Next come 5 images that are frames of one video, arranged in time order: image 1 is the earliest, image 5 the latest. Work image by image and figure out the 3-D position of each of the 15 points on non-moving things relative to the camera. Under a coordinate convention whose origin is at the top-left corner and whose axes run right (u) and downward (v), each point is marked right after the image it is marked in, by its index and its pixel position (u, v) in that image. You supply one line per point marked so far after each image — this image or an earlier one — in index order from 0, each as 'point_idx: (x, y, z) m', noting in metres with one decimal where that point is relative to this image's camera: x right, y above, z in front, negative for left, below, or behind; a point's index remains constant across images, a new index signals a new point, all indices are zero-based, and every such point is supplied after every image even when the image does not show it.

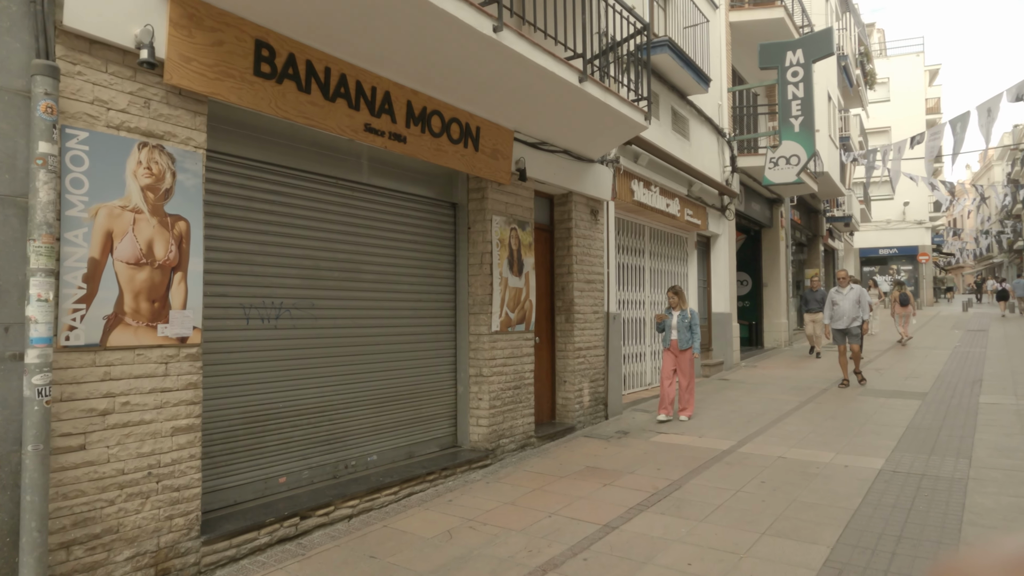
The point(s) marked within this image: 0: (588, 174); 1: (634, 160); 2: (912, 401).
0: (+0.8, +1.3, +7.6) m
1: (+1.6, +1.7, +8.9) m
2: (+5.4, -1.5, +9.0) m
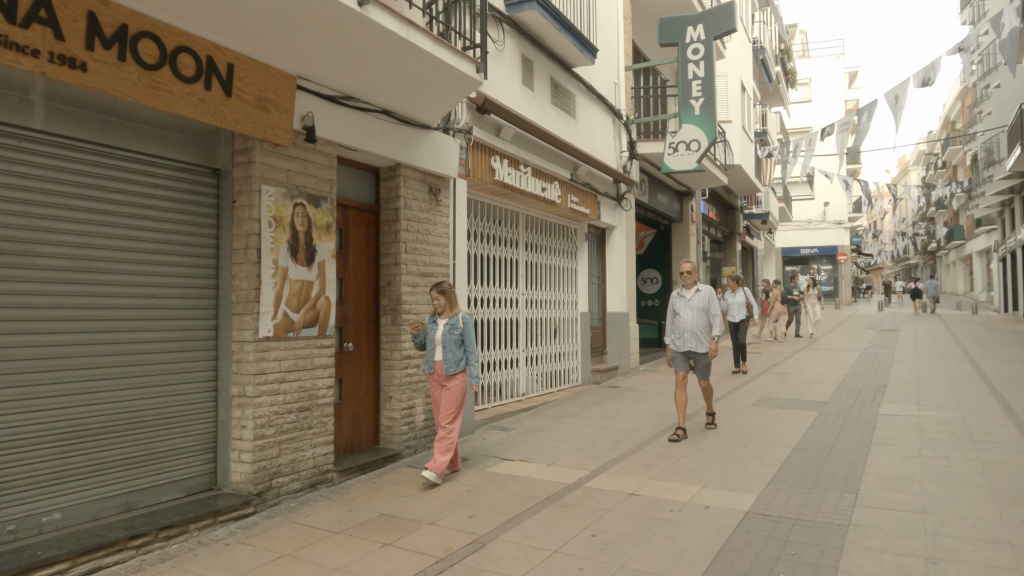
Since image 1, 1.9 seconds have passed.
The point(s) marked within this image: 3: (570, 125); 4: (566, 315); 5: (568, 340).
0: (-0.9, +1.3, +6.2) m
1: (-0.2, +1.8, +7.6) m
2: (+3.6, -1.5, +8.0) m
3: (+0.8, +2.3, +9.5) m
4: (+0.8, -0.4, +10.1) m
5: (+0.9, -0.8, +10.2) m
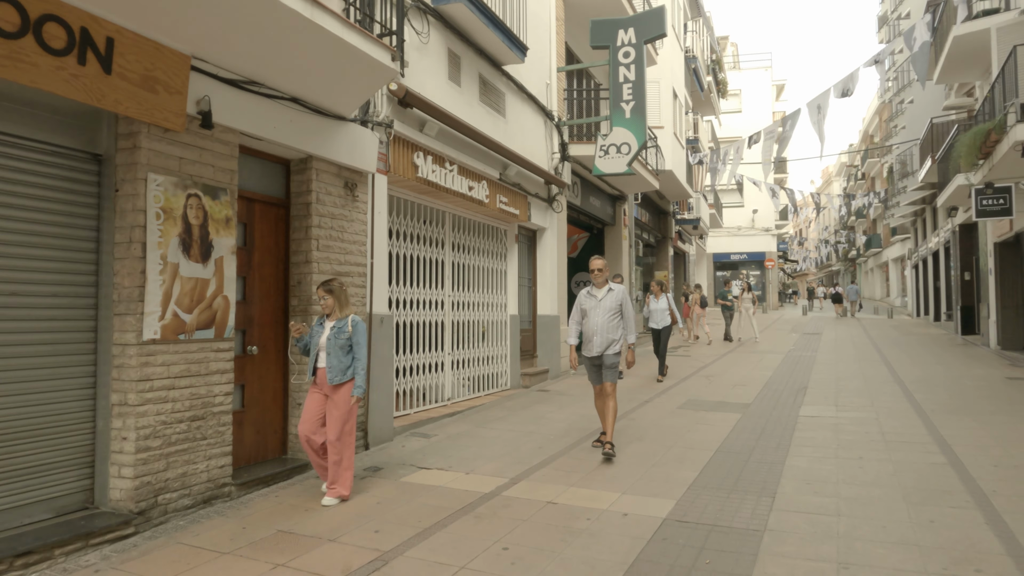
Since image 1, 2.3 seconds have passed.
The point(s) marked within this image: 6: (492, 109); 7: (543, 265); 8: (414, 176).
0: (-1.6, +1.3, +5.9) m
1: (-1.0, +1.8, +7.3) m
2: (+2.7, -1.5, +8.0) m
3: (-0.2, +2.3, +9.4) m
4: (-0.3, -0.4, +9.9) m
5: (-0.2, -0.8, +10.0) m
6: (-0.3, +2.5, +9.1) m
7: (+0.5, +0.4, +11.3) m
8: (-1.1, +1.2, +7.1) m
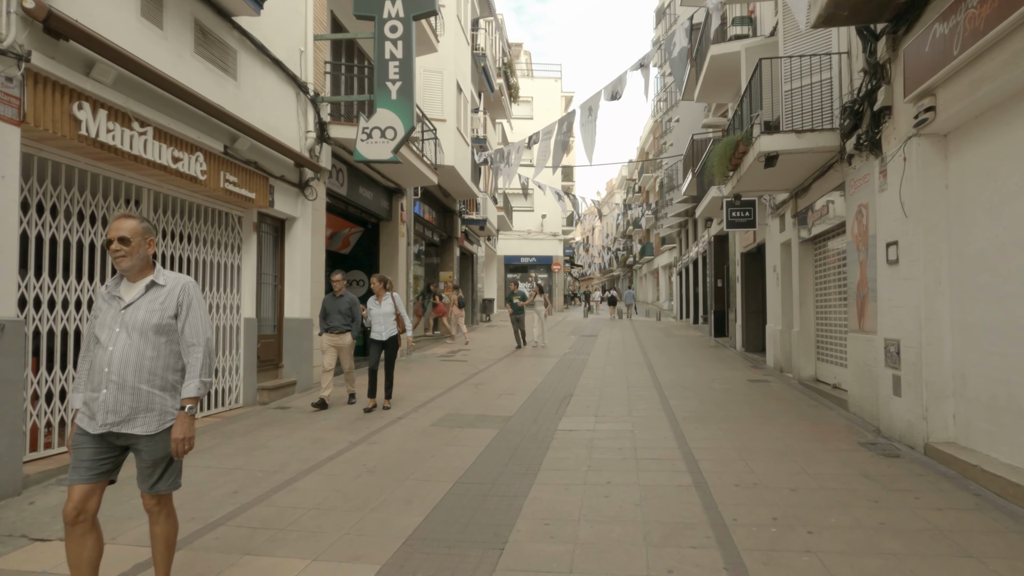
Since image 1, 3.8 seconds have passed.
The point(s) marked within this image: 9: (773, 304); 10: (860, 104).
0: (-3.6, +1.4, +3.9) m
1: (-3.5, +1.8, +5.5) m
2: (-0.3, -1.6, +7.2) m
3: (-3.3, +2.3, +7.7) m
4: (-3.6, -0.4, +8.2) m
5: (-3.6, -0.8, +8.2) m
6: (-3.3, +2.5, +7.4) m
7: (-3.2, +0.4, +9.7) m
8: (-3.5, +1.2, +5.3) m
9: (+4.8, -0.3, +12.3) m
10: (+3.7, +1.9, +7.0) m
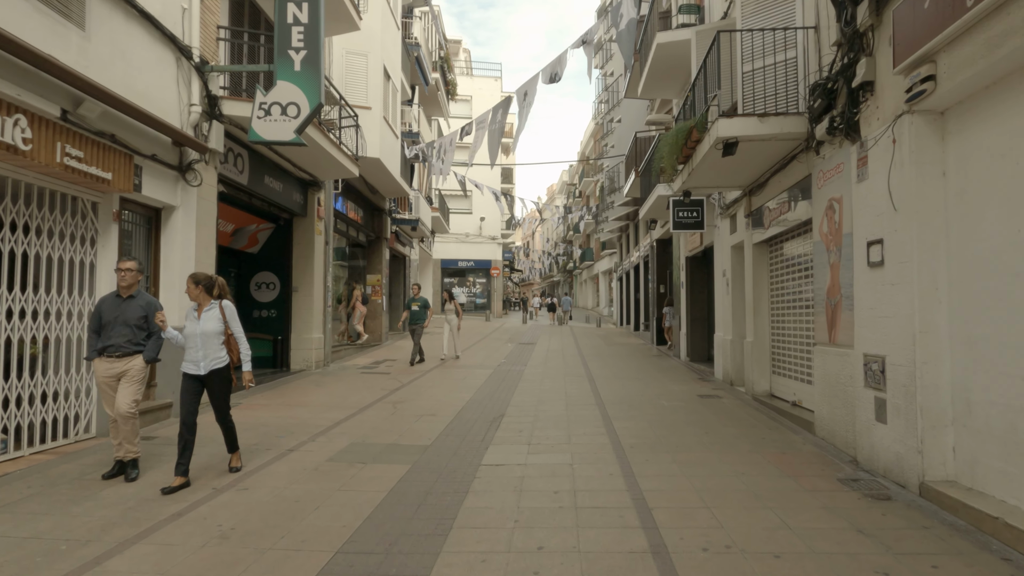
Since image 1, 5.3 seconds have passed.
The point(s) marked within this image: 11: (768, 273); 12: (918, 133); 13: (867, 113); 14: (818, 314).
0: (-4.1, +1.4, +2.3) m
1: (-4.1, +1.8, +3.9) m
2: (-1.0, -1.6, +5.9) m
3: (-4.1, +2.3, +6.1) m
4: (-4.4, -0.4, +6.6) m
5: (-4.4, -0.8, +6.6) m
6: (-4.1, +2.5, +5.9) m
7: (-4.2, +0.4, +8.1) m
8: (-4.1, +1.2, +3.7) m
9: (+3.6, -0.4, +11.4) m
10: (+2.9, +1.9, +6.1) m
11: (+3.6, +0.2, +9.4) m
12: (+3.0, +1.2, +4.9) m
13: (+3.0, +1.5, +5.6) m
14: (+3.1, -0.3, +6.8) m
